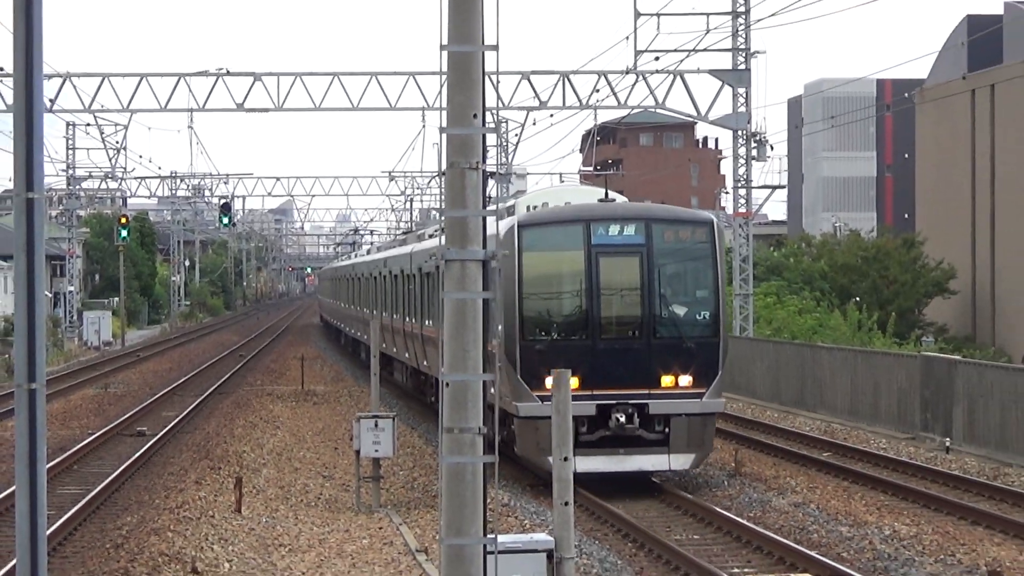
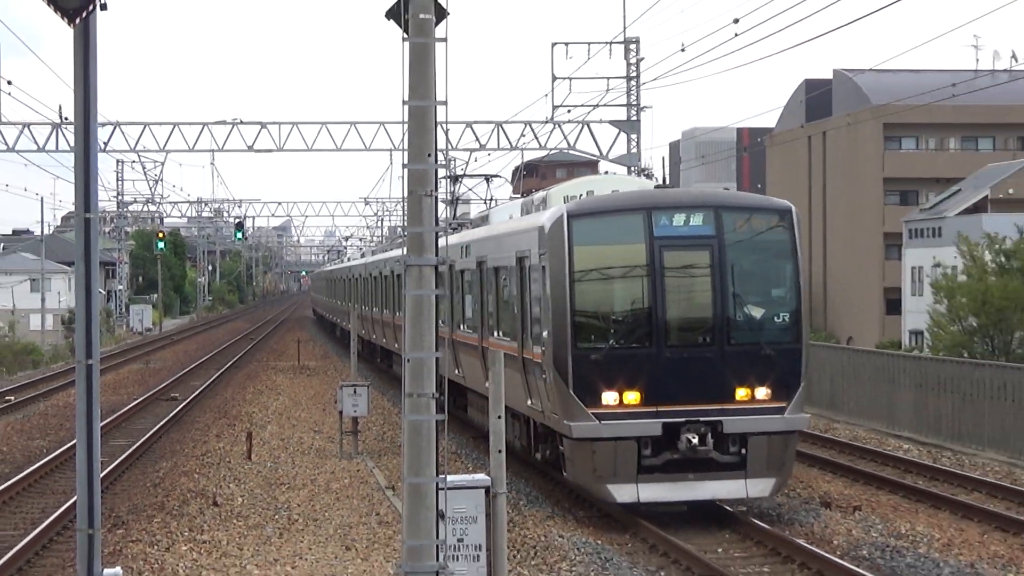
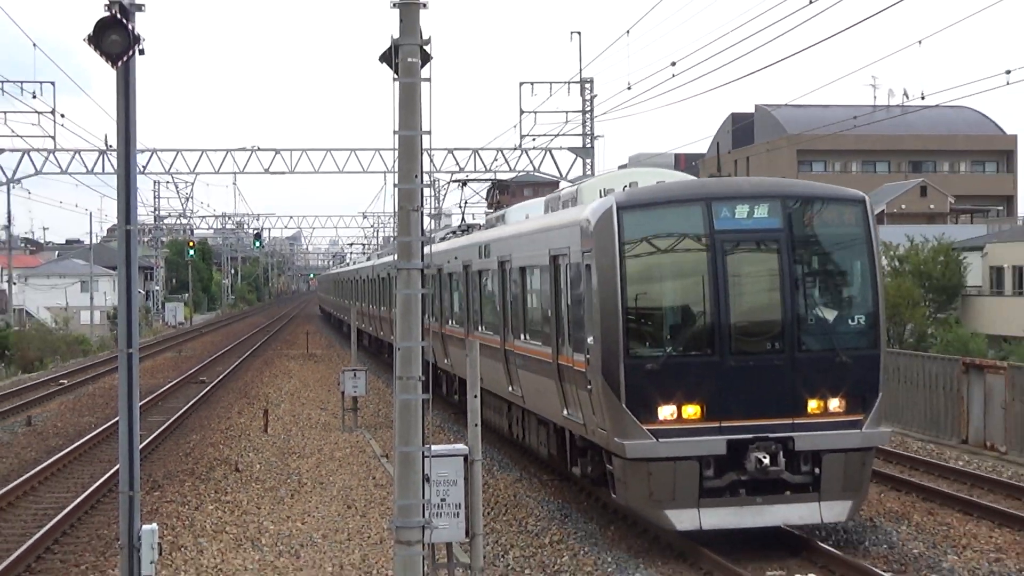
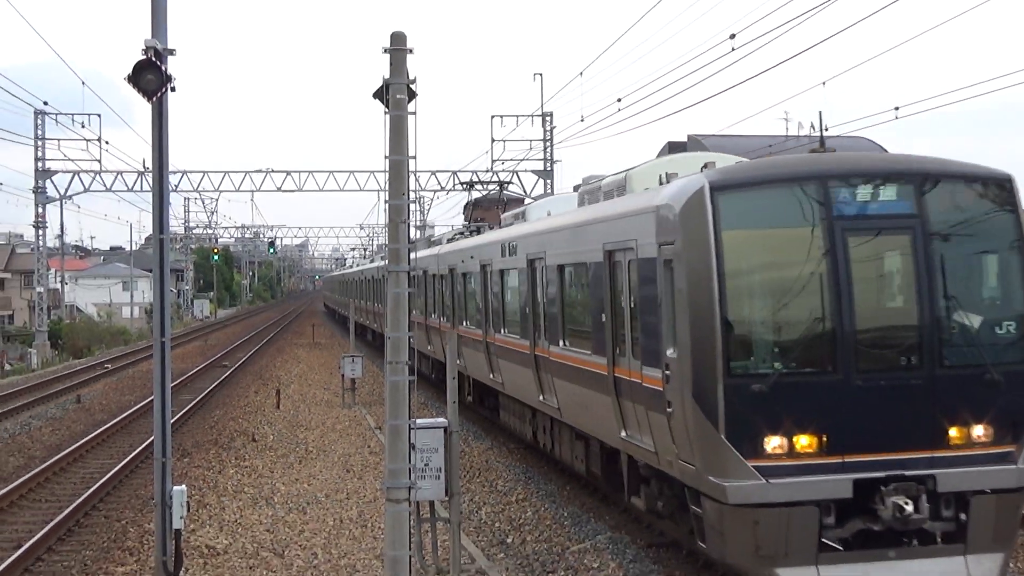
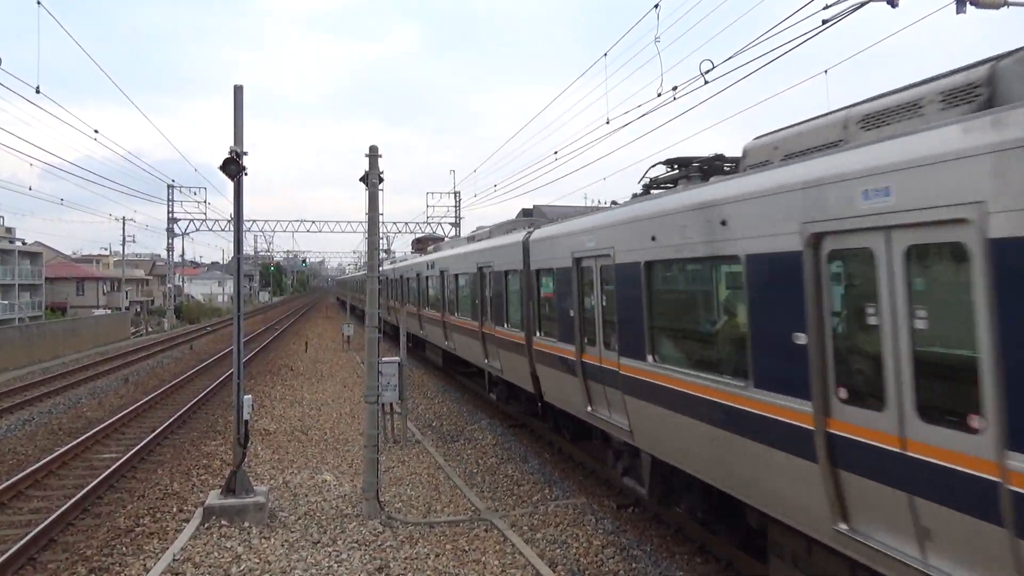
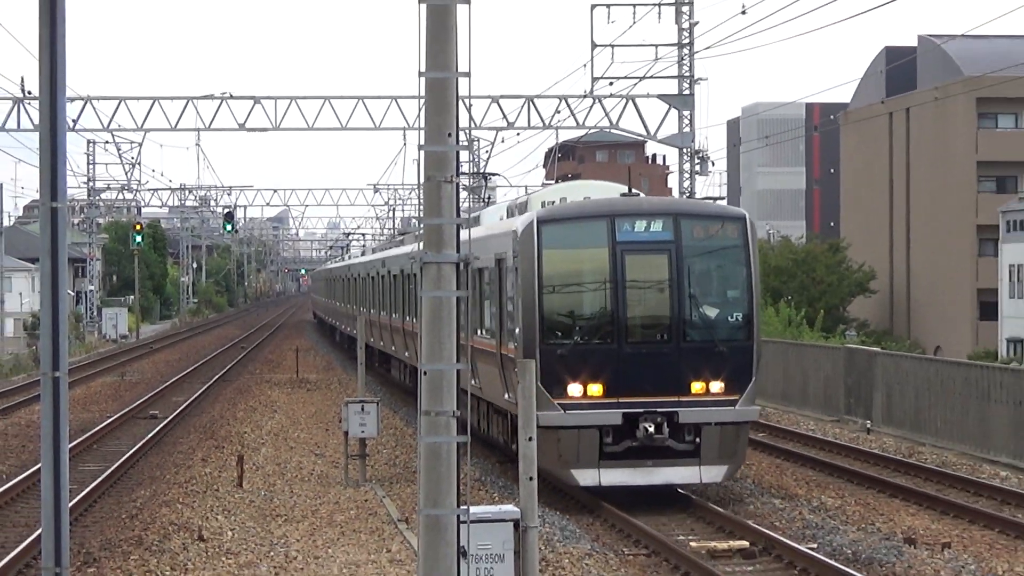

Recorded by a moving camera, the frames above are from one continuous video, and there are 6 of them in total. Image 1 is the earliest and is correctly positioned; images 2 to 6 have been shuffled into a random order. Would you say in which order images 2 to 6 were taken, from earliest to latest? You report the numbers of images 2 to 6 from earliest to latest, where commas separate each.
6, 2, 3, 4, 5
